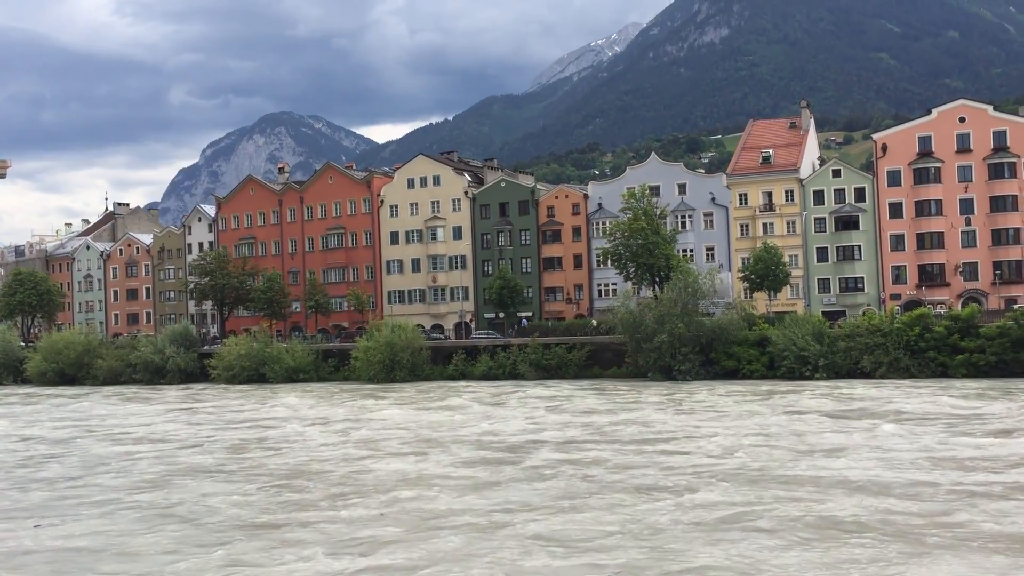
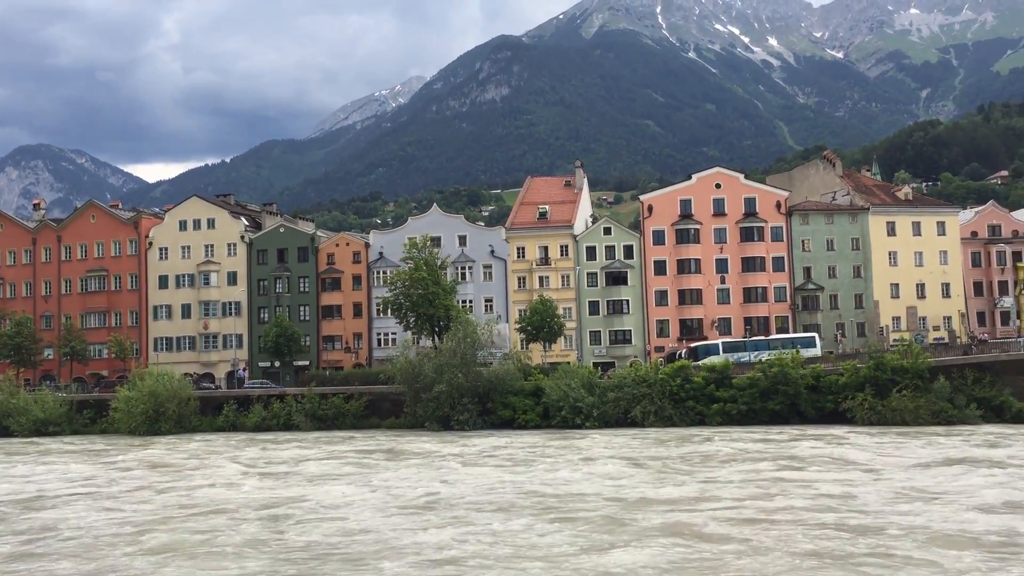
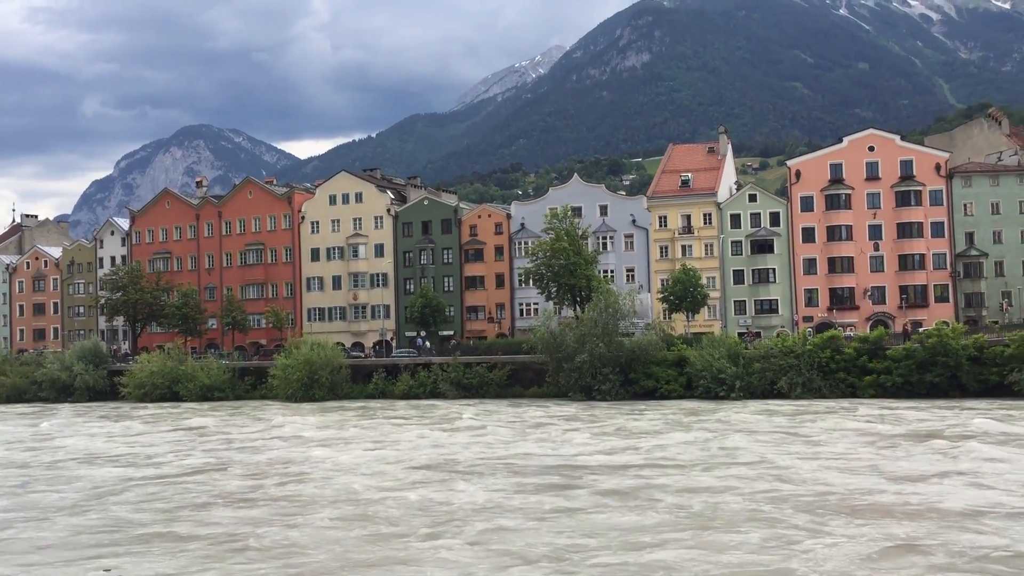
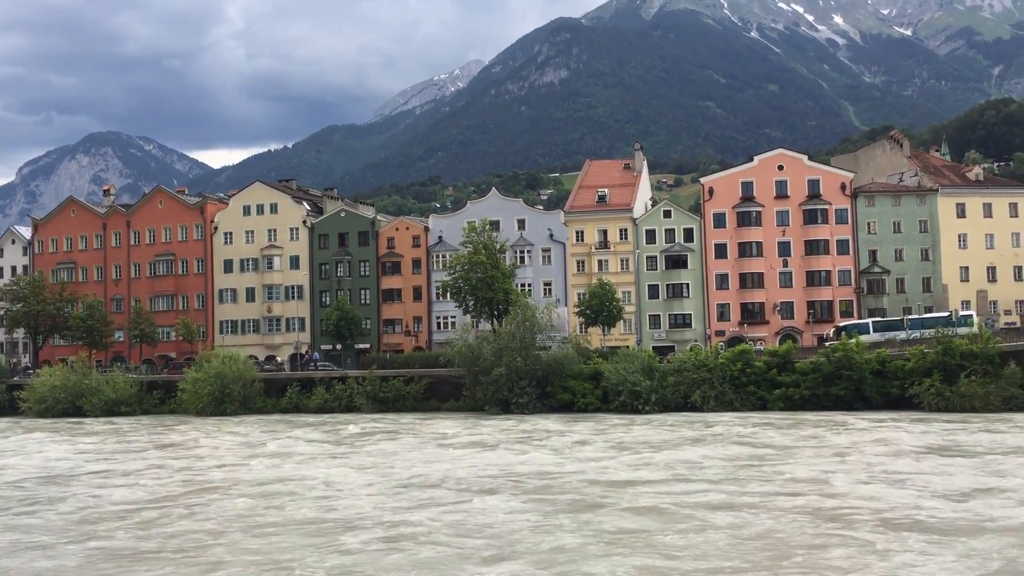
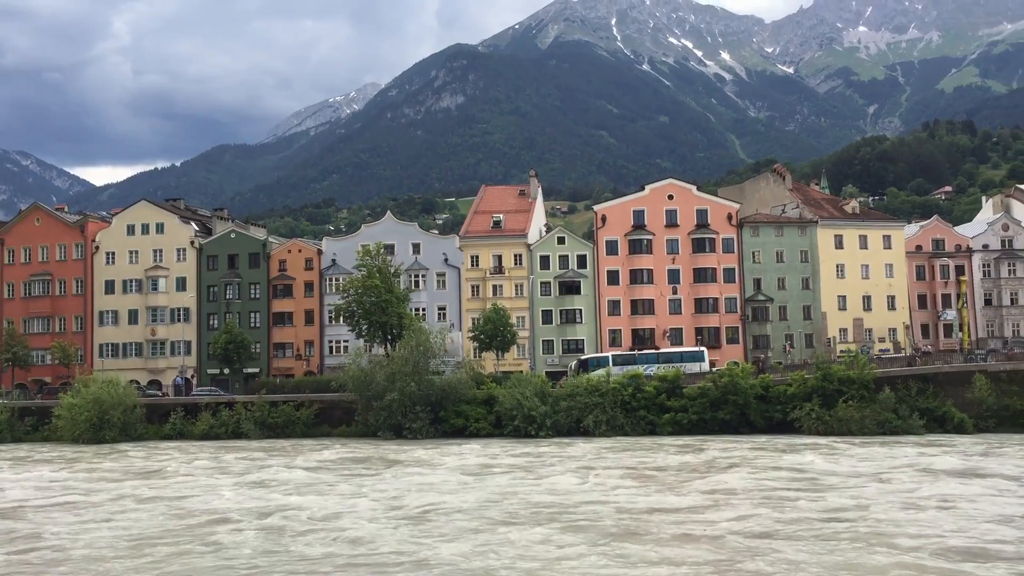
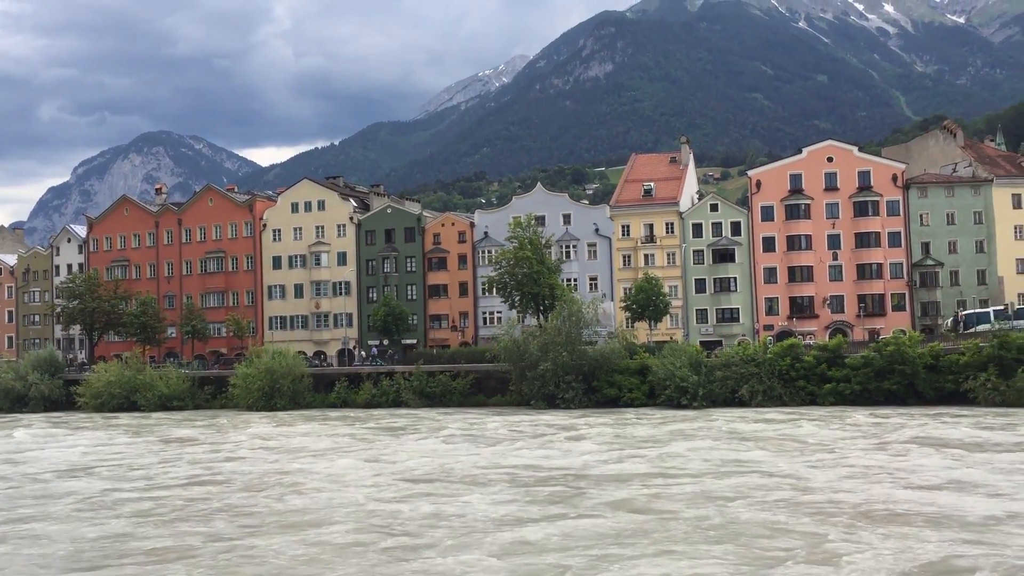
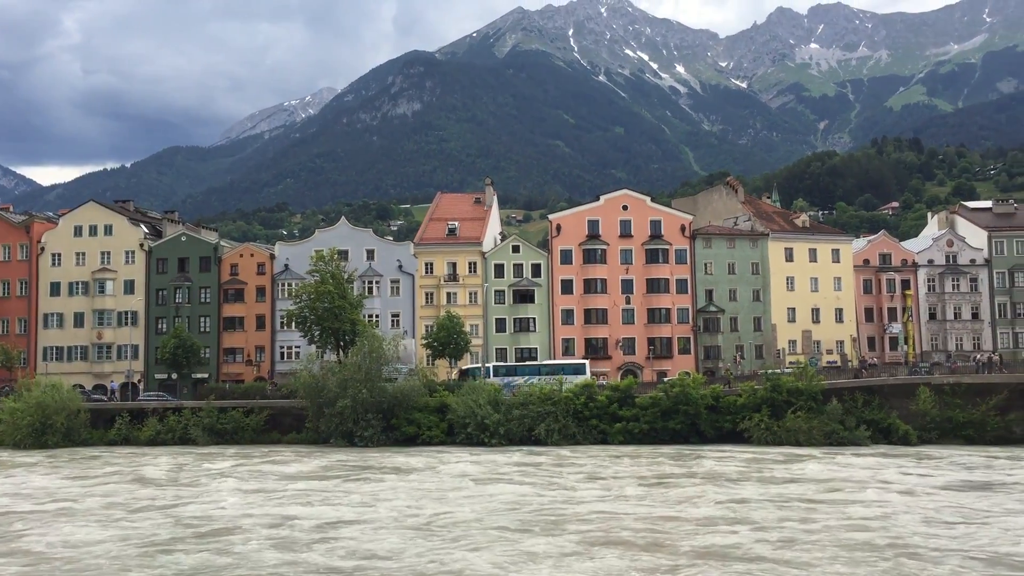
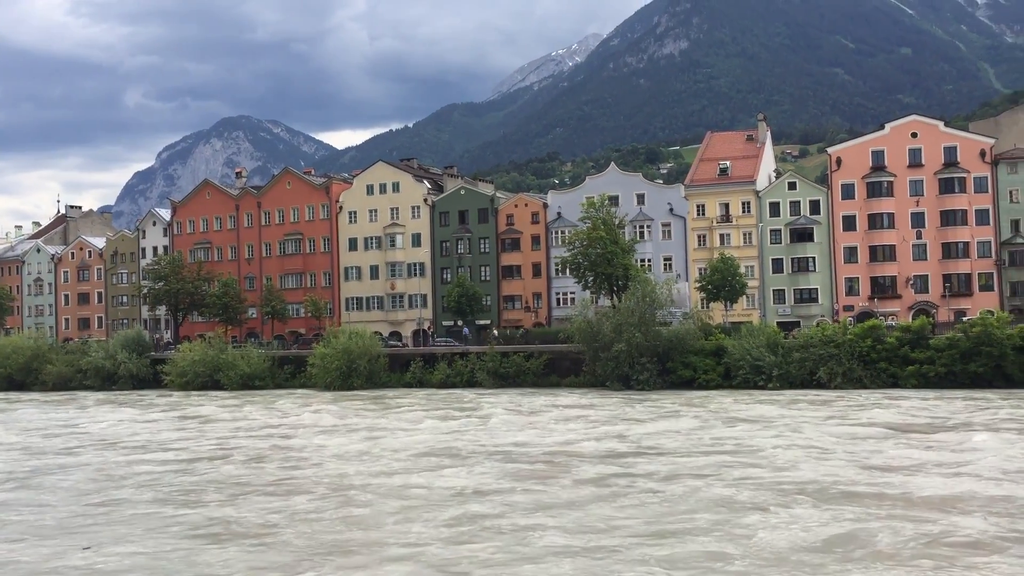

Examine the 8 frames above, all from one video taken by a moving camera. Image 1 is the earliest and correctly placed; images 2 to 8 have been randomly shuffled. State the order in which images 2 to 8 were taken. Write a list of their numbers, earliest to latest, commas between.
8, 3, 6, 4, 2, 5, 7
